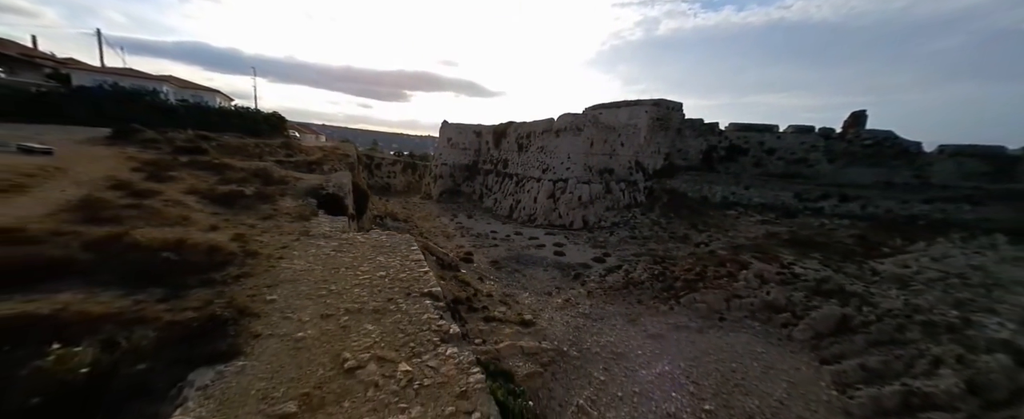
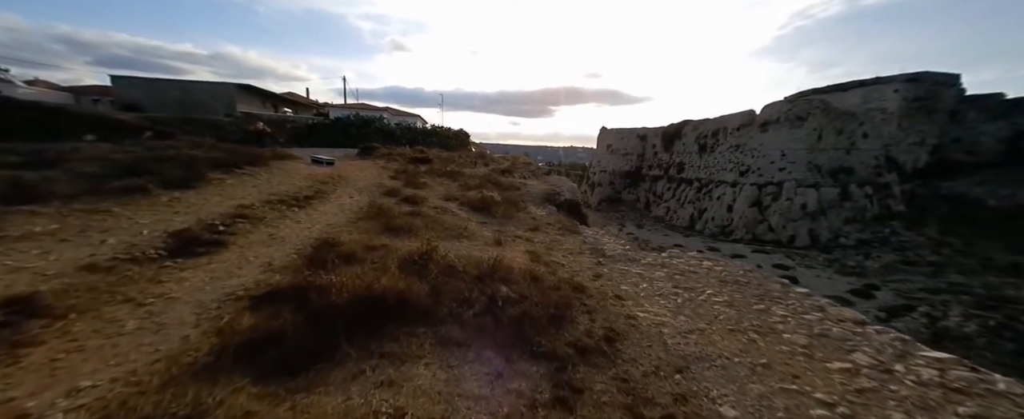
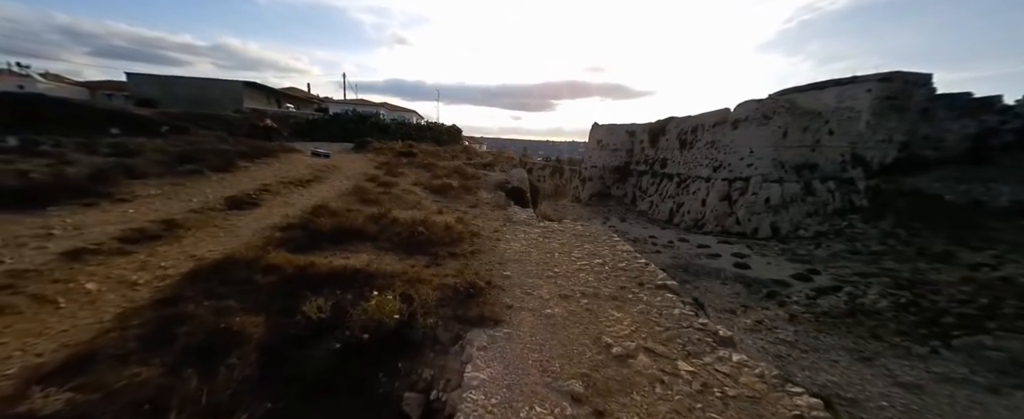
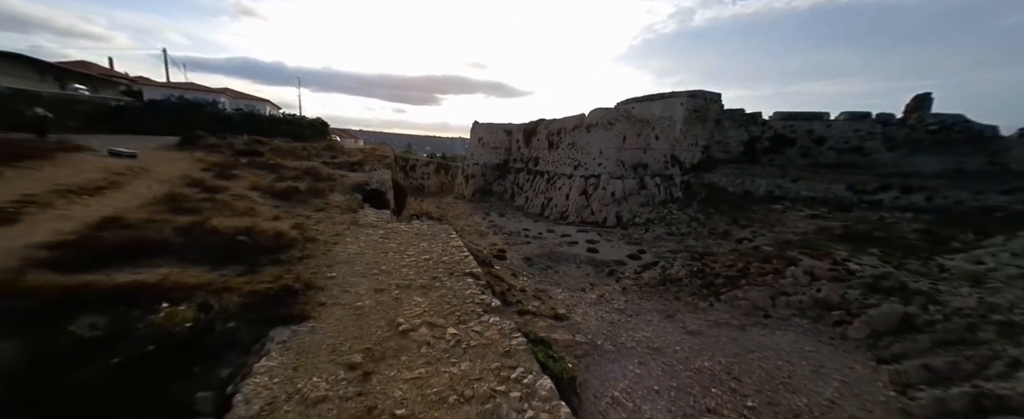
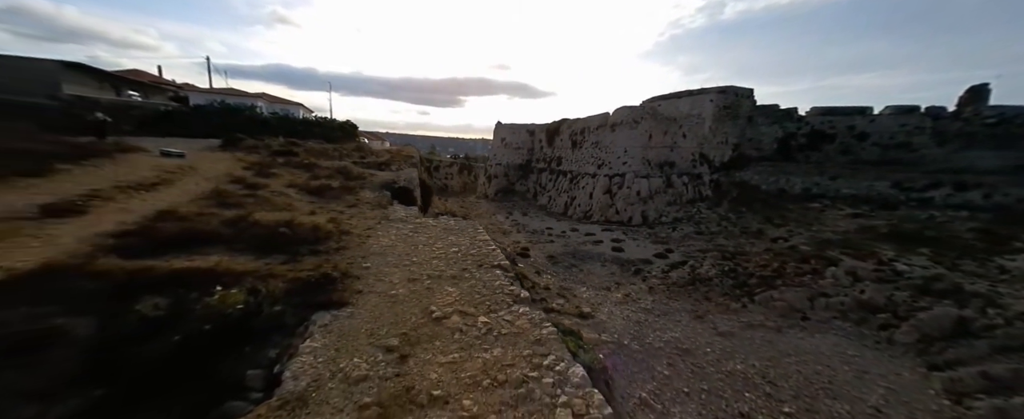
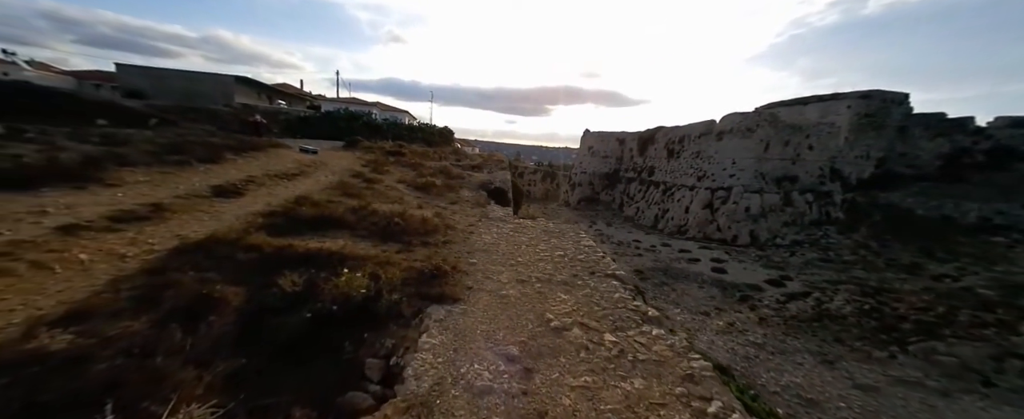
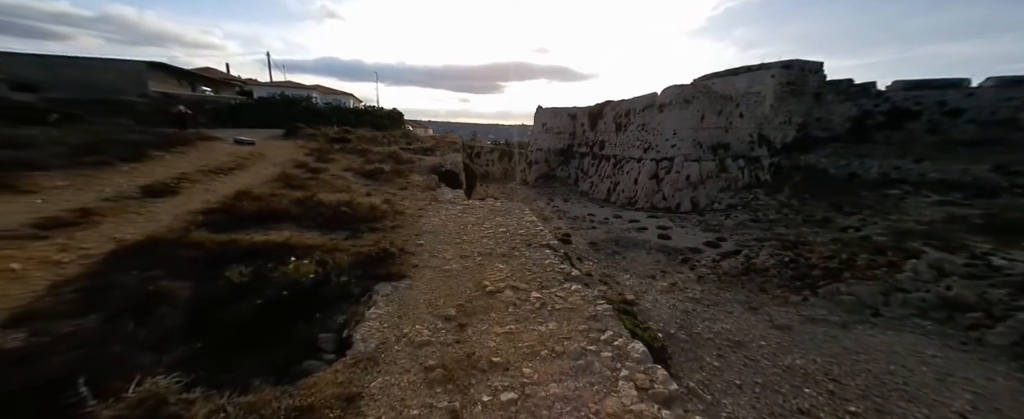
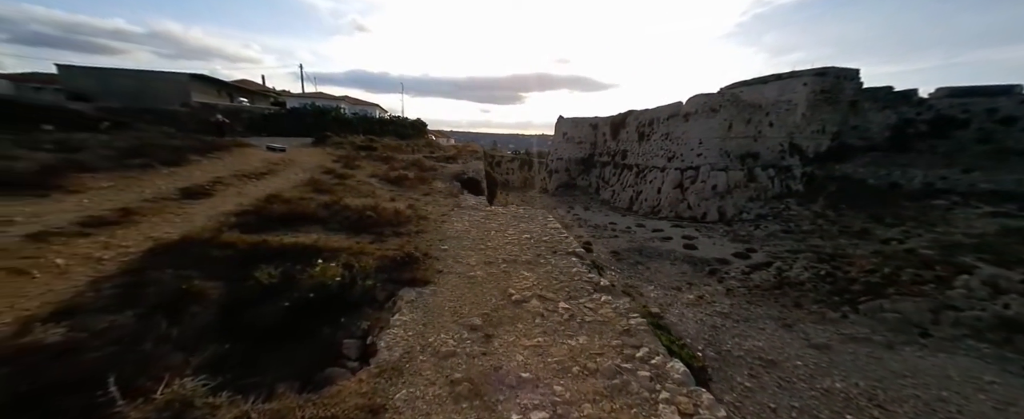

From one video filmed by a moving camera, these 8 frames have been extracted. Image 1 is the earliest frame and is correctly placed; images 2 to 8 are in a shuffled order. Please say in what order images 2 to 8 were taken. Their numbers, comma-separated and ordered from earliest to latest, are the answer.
4, 5, 7, 8, 6, 3, 2
